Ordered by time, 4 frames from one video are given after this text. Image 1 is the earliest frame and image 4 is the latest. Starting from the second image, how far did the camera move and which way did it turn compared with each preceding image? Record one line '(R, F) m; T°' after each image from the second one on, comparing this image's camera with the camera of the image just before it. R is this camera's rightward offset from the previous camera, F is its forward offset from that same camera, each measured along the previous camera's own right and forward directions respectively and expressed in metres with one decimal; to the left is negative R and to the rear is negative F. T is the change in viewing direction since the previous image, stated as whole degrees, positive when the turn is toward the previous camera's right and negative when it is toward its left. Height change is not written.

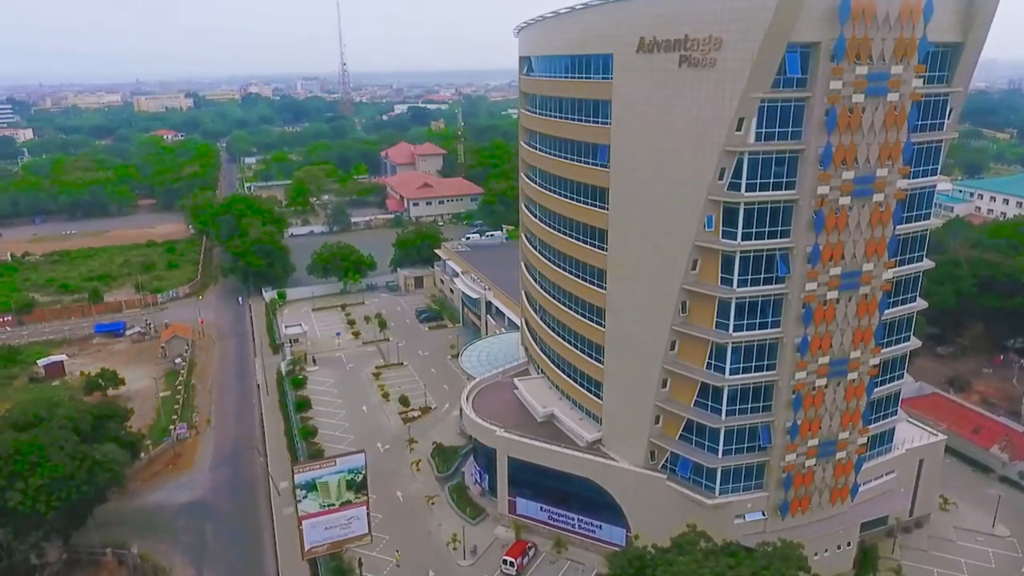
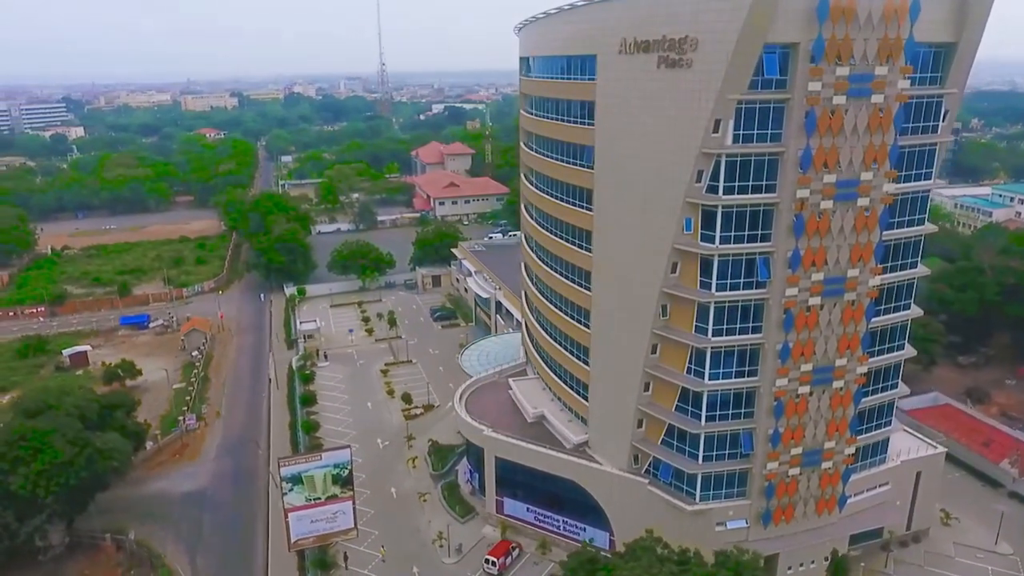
(+2.5, 0.0) m; -3°
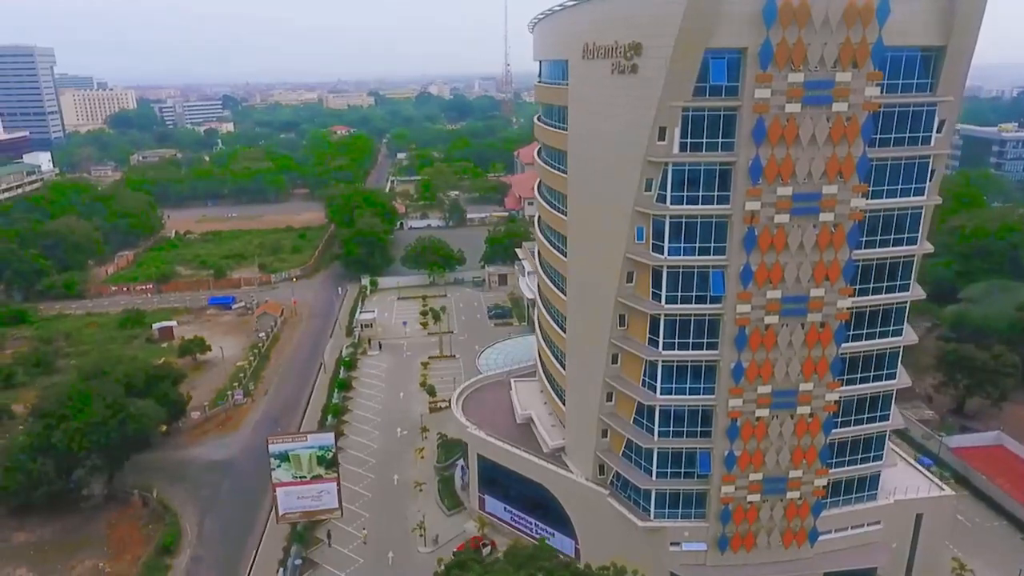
(+7.0, +0.2) m; -10°
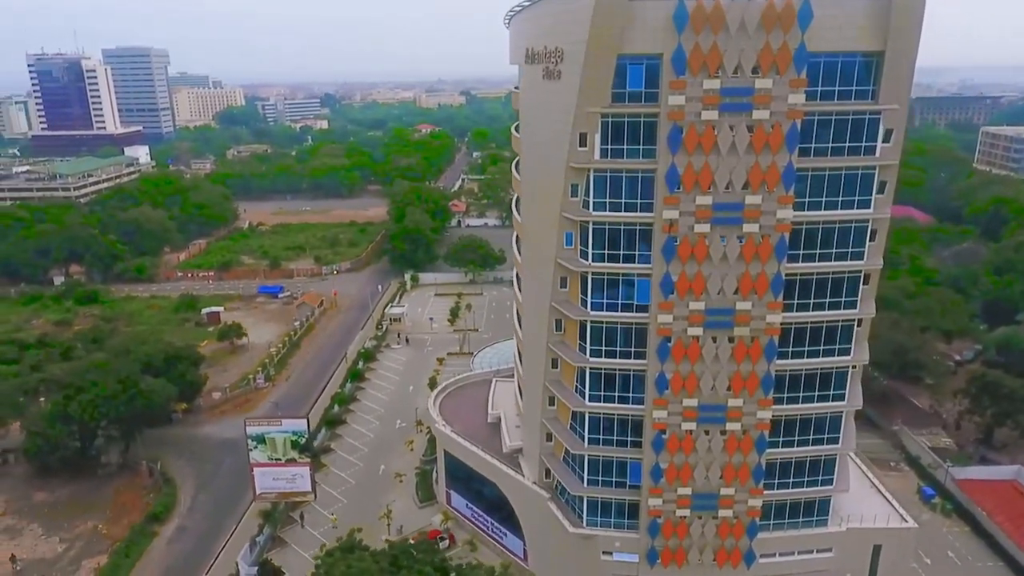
(+6.3, 0.0) m; -7°
